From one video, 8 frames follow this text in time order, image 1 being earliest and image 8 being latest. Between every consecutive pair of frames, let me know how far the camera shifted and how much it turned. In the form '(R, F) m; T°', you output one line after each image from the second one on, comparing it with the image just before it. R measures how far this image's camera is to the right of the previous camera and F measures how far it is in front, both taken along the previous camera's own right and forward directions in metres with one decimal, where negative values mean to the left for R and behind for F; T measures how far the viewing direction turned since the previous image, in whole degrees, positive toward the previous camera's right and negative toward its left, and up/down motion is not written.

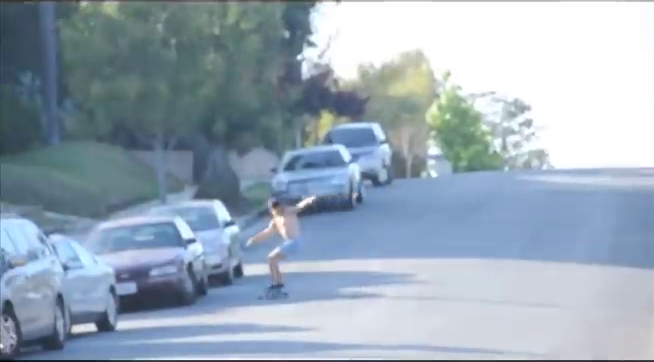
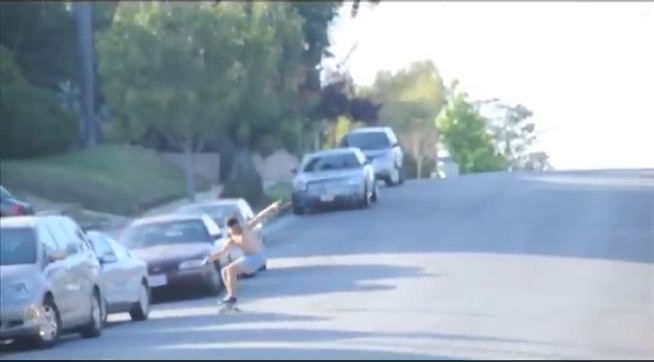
(+1.6, -1.7) m; -4°
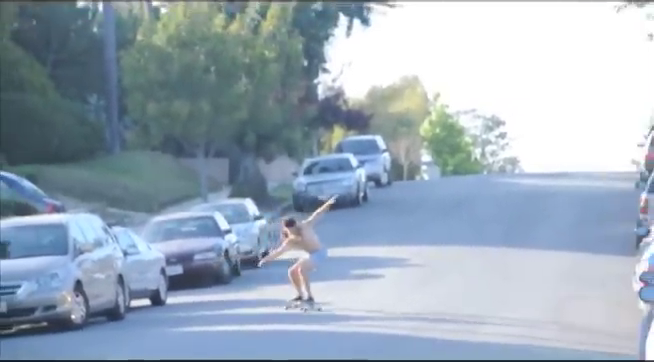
(-0.2, -3.3) m; 0°
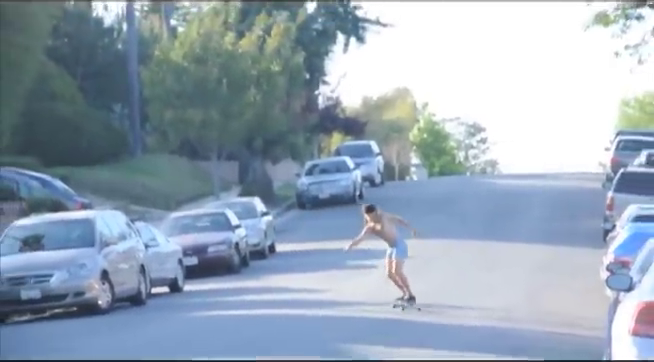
(0.0, -3.3) m; 0°
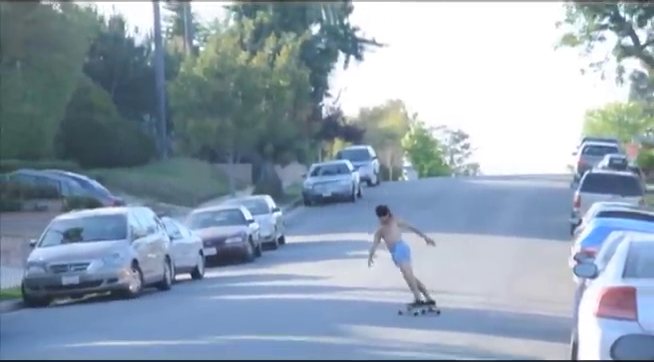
(-0.2, -4.5) m; 0°
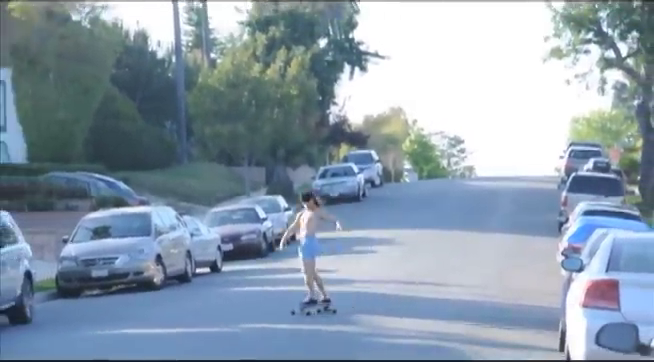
(-0.1, -3.2) m; 0°
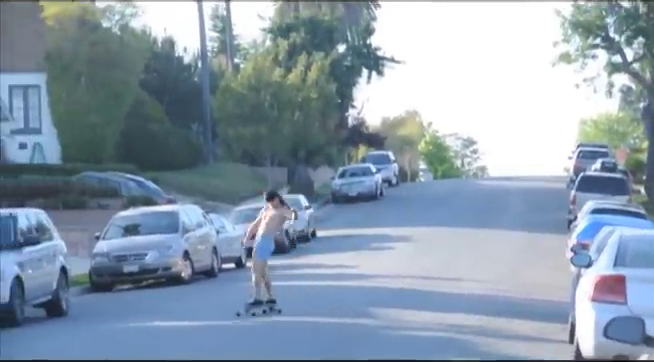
(-0.3, -1.8) m; 0°
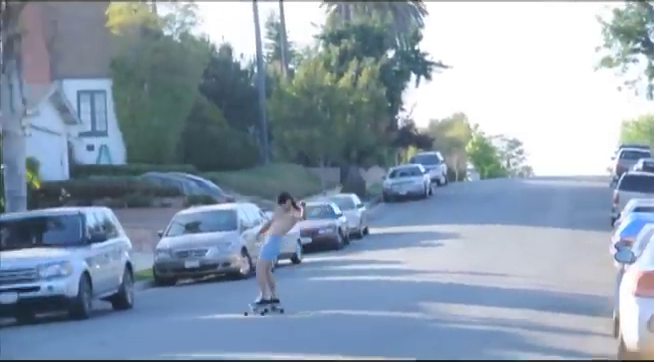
(-0.1, -1.9) m; -2°
